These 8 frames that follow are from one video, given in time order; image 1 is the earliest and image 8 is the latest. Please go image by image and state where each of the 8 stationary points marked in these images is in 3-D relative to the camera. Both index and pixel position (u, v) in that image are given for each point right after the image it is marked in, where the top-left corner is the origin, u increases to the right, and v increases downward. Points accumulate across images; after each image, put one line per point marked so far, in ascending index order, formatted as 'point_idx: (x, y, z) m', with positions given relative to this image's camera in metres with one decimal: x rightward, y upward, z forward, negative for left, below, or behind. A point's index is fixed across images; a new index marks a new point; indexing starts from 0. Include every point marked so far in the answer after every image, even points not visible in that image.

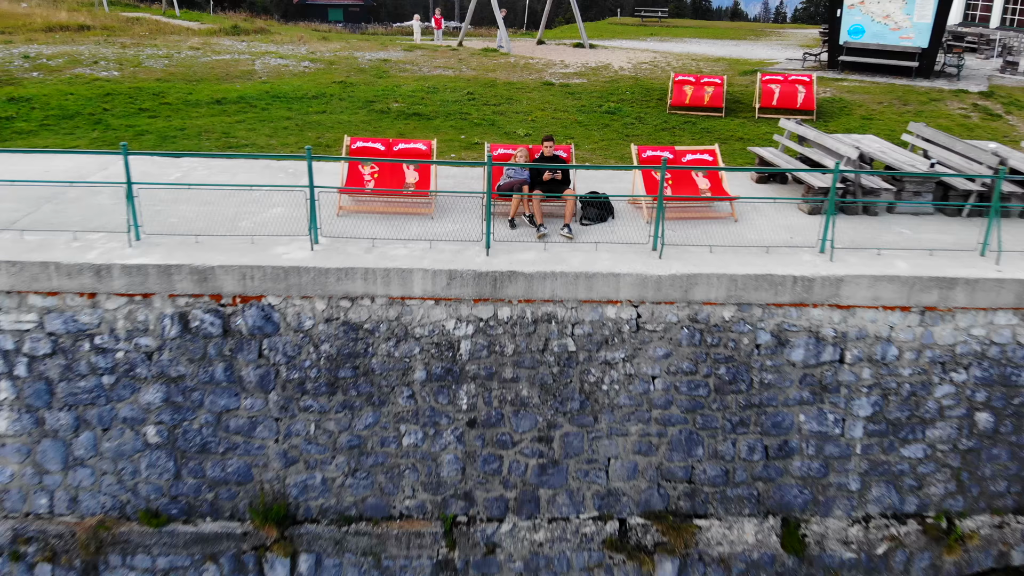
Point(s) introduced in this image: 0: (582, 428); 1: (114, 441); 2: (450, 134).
0: (+0.4, -0.9, +6.0) m
1: (-2.6, -0.9, +5.9) m
2: (-0.6, +1.6, +9.0) m
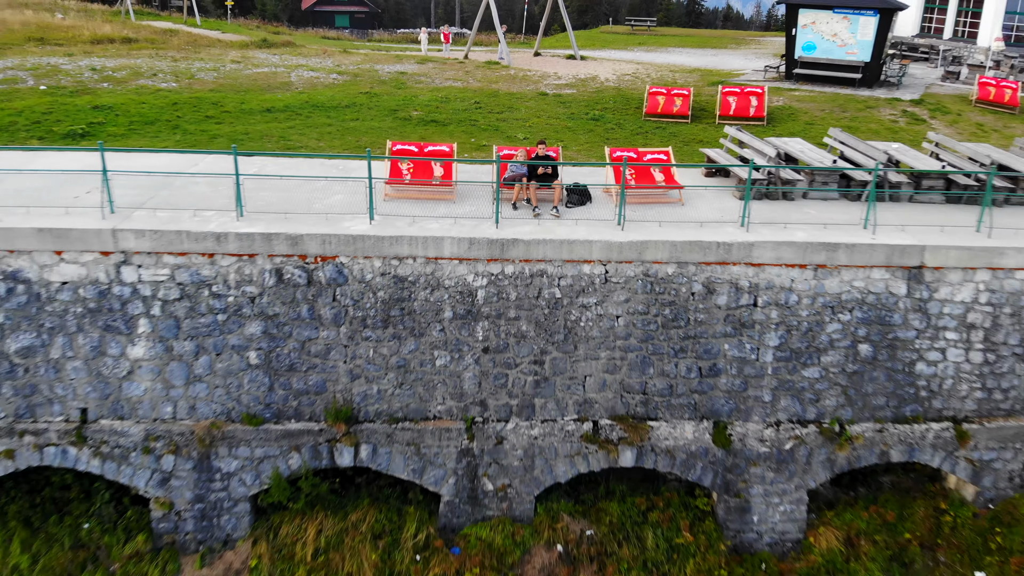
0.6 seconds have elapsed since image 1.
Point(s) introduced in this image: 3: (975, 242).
0: (+0.5, -0.5, +7.9) m
1: (-2.6, -0.6, +7.8) m
2: (-0.6, +1.9, +10.9) m
3: (+4.3, +0.5, +8.1) m
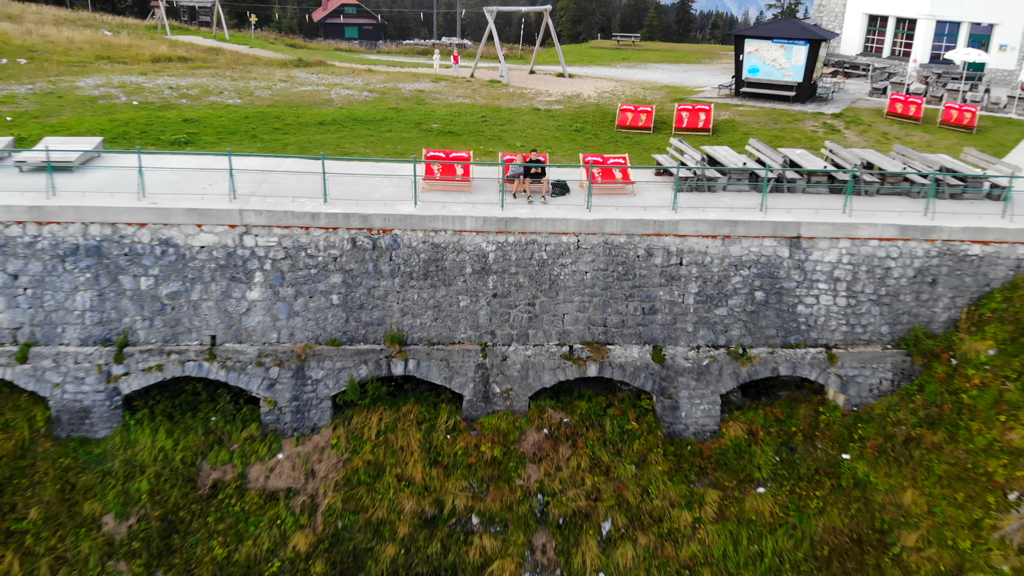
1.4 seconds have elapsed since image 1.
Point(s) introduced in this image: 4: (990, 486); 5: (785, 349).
0: (+0.5, -0.1, +11.2) m
1: (-2.5, -0.2, +11.0) m
2: (-0.6, +2.4, +14.2) m
3: (+4.3, +0.9, +11.4) m
4: (+6.0, -2.4, +10.4) m
5: (+3.7, -0.8, +11.7) m
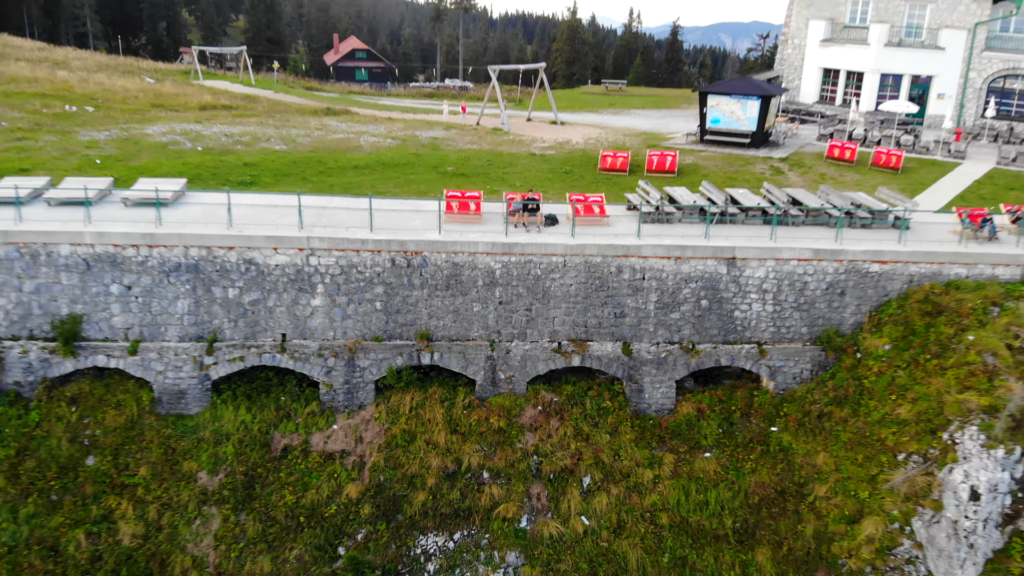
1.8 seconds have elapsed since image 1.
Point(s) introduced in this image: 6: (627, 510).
0: (+0.5, -0.2, +14.4) m
1: (-2.5, -0.3, +14.2) m
2: (-0.6, +2.1, +17.5) m
3: (+4.3, +0.8, +14.6) m
4: (+6.0, -2.6, +13.5) m
5: (+3.8, -1.0, +14.9) m
6: (+1.9, -3.6, +13.6) m
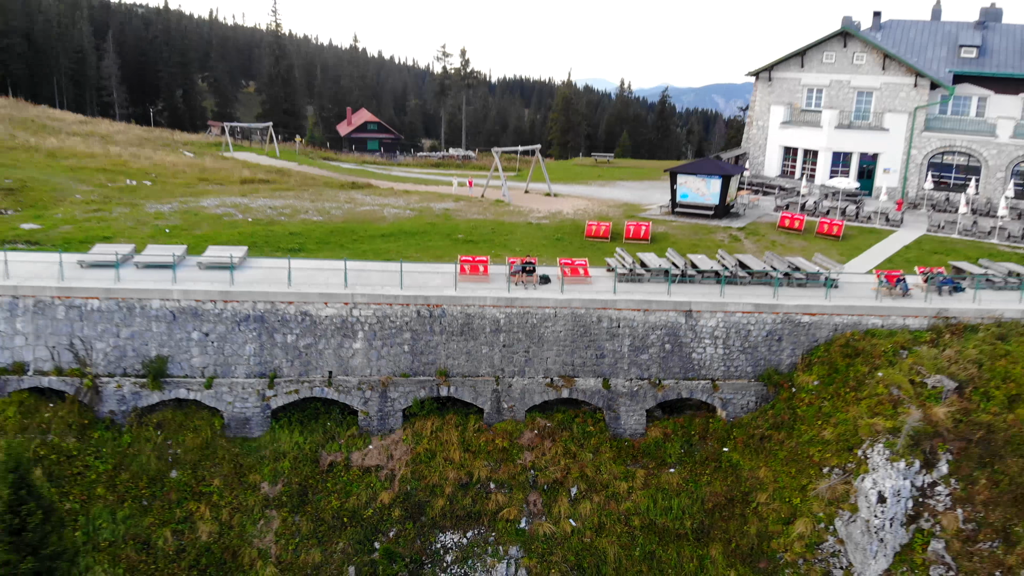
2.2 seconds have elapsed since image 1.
0: (+0.5, -1.2, +17.9) m
1: (-2.5, -1.3, +17.7) m
2: (-0.6, +0.9, +21.1) m
3: (+4.3, -0.2, +18.2) m
4: (+6.1, -3.5, +16.9) m
5: (+3.8, -2.0, +18.4) m
6: (+1.9, -4.5, +16.9) m
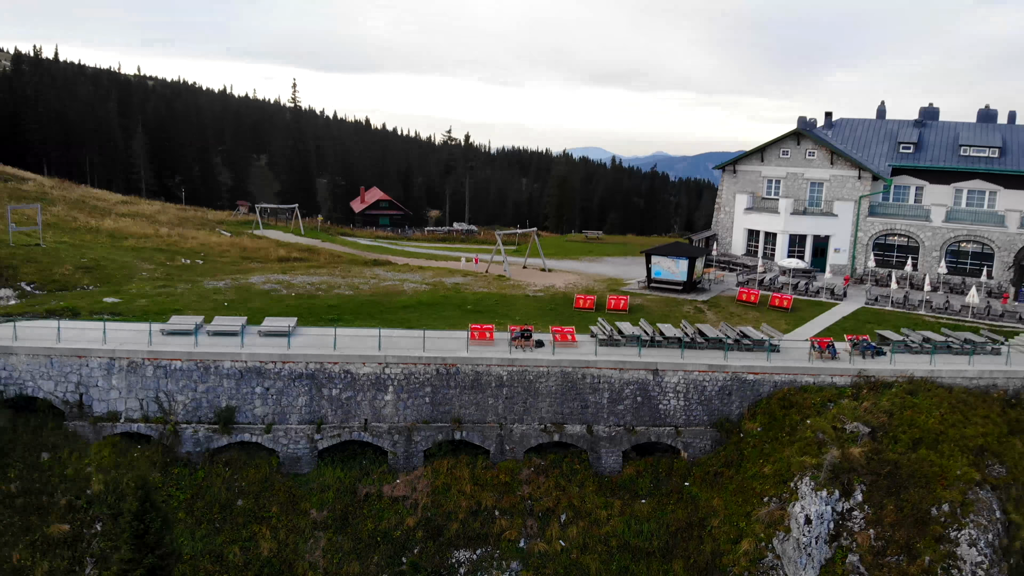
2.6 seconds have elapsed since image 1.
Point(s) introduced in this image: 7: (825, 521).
0: (+0.6, -2.9, +22.1) m
1: (-2.5, -3.0, +22.0) m
2: (-0.5, -1.0, +25.5) m
3: (+4.4, -2.0, +22.5) m
4: (+6.1, -5.1, +21.0) m
5: (+3.8, -3.7, +22.6) m
6: (+1.9, -6.1, +20.9) m
7: (+7.4, -5.5, +19.7) m
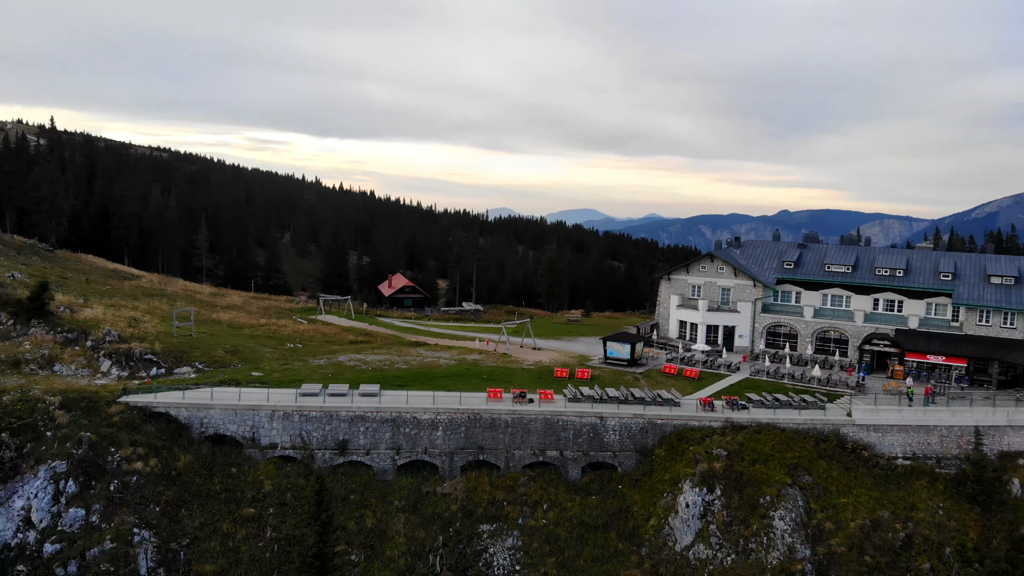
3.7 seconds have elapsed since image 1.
0: (+0.6, -6.4, +36.7) m
1: (-2.4, -6.5, +36.5) m
2: (-0.5, -4.7, +40.2) m
3: (+4.5, -5.5, +37.2) m
4: (+6.2, -8.5, +35.5) m
5: (+3.9, -7.3, +37.1) m
6: (+2.0, -9.5, +35.3) m
7: (+7.5, -8.8, +34.2) m
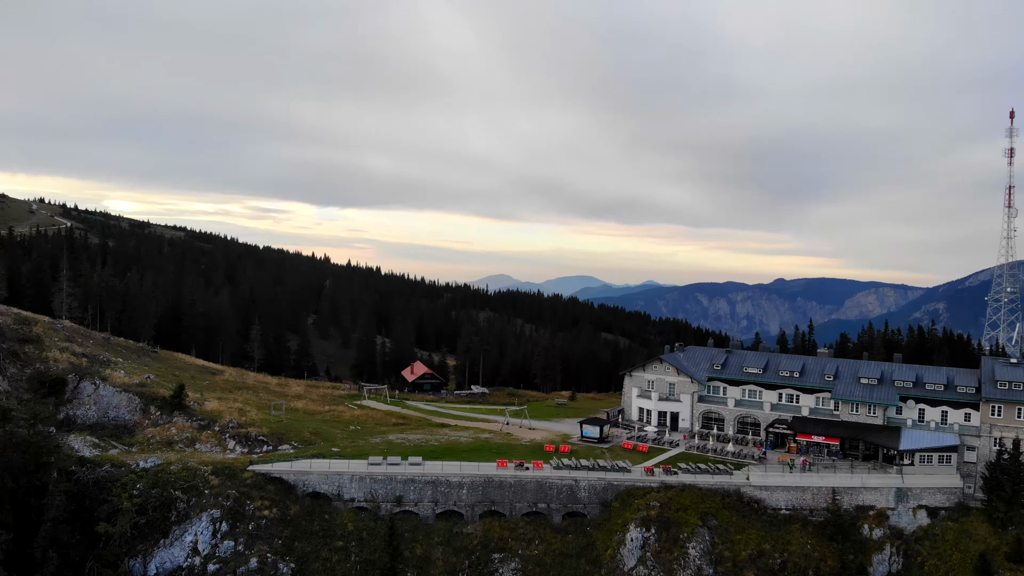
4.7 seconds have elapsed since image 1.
0: (+0.8, -13.2, +54.3) m
1: (-2.2, -13.2, +54.1) m
2: (-0.3, -11.8, +57.9) m
3: (+4.6, -12.3, +54.9) m
4: (+6.3, -15.2, +52.9) m
5: (+4.1, -14.1, +54.6) m
6: (+2.2, -16.2, +52.6) m
7: (+7.6, -15.4, +51.6) m
